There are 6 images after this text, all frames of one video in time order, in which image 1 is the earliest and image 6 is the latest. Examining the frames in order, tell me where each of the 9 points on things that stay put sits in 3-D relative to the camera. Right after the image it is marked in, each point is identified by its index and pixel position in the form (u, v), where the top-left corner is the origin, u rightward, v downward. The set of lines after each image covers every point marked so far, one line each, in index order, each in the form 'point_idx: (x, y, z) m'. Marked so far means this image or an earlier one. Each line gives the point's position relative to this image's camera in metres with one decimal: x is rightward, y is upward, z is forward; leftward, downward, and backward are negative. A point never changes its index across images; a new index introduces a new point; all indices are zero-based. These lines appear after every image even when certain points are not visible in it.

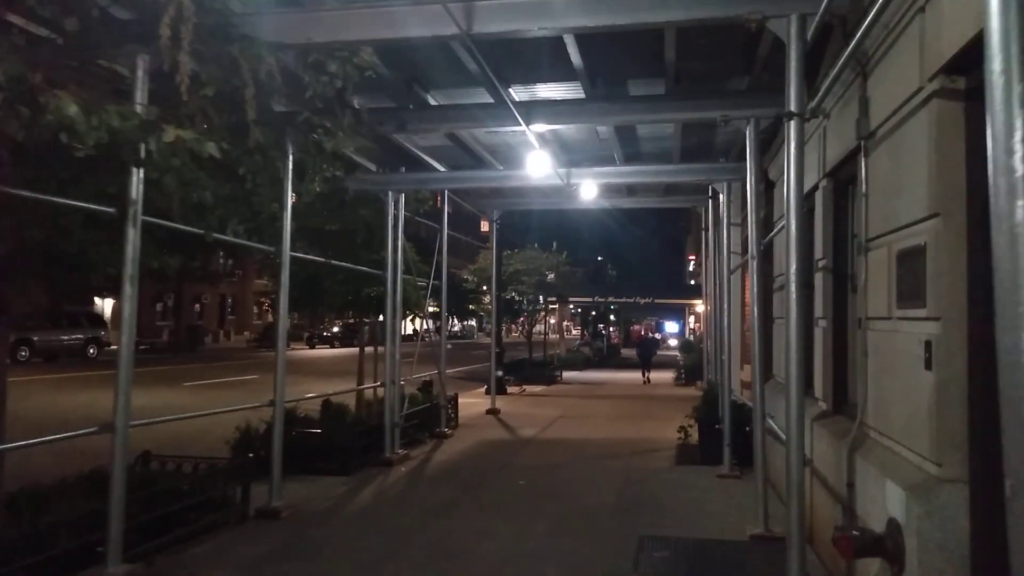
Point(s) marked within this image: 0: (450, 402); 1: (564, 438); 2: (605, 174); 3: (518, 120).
0: (-1.3, -2.4, +15.2) m
1: (+1.0, -2.9, +14.1) m
2: (+1.4, +1.7, +10.8) m
3: (+0.1, +1.8, +7.9) m
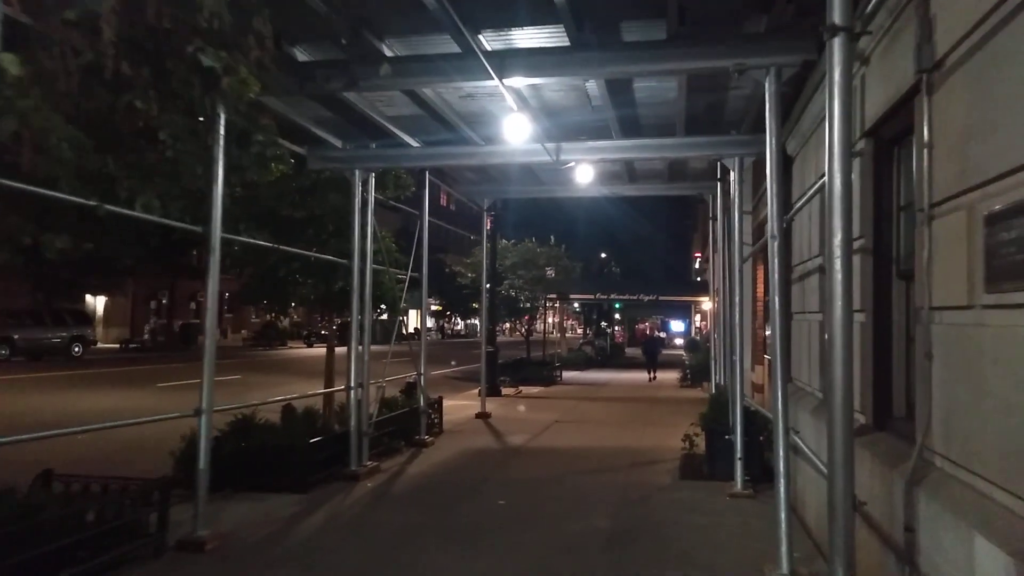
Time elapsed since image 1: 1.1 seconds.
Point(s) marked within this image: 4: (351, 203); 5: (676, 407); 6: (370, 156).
0: (-1.5, -2.3, +14.0) m
1: (+0.8, -2.8, +12.8) m
2: (+1.1, +1.8, +9.5) m
3: (-0.2, +1.9, +6.6) m
4: (-2.2, +1.2, +10.1) m
5: (+4.1, -3.0, +18.3) m
6: (-1.9, +1.8, +10.1) m
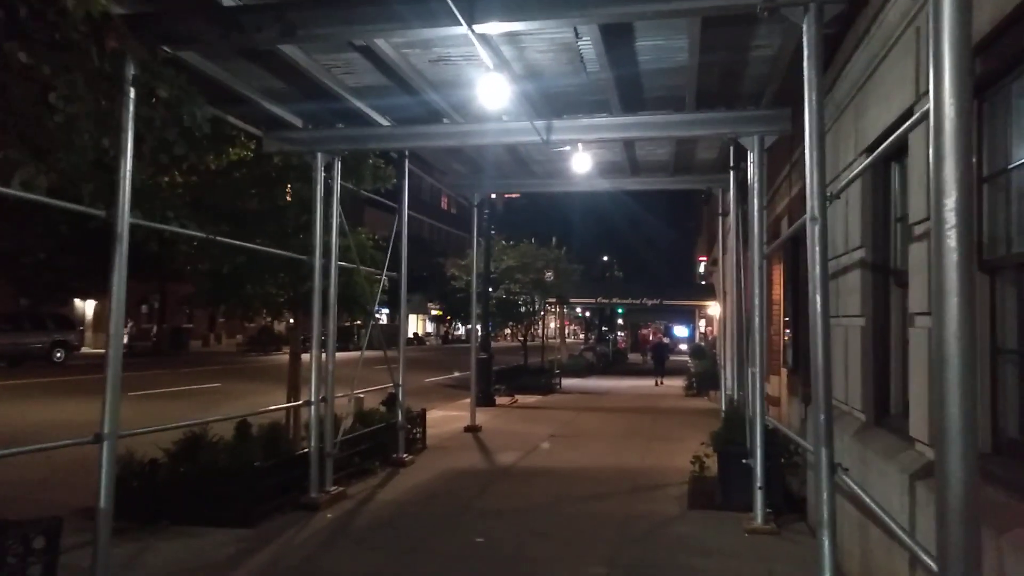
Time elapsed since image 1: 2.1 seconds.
0: (-1.7, -2.3, +12.7) m
1: (+0.6, -2.8, +11.5) m
2: (+0.9, +1.8, +8.2) m
3: (-0.4, +2.0, +5.3) m
4: (-2.4, +1.2, +8.8) m
5: (+4.0, -3.0, +17.0) m
6: (-2.1, +1.8, +8.8) m
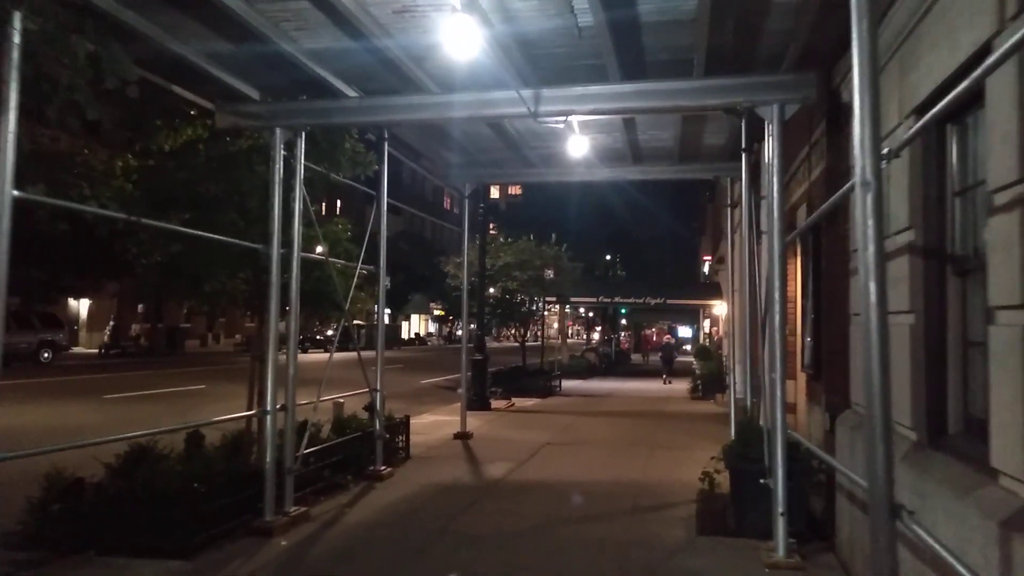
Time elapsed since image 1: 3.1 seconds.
0: (-1.8, -2.2, +11.6) m
1: (+0.5, -2.7, +10.4) m
2: (+0.8, +1.9, +7.2) m
3: (-0.6, +2.0, +4.3) m
4: (-2.6, +1.2, +7.8) m
5: (+3.8, -3.0, +15.9) m
6: (-2.3, +1.9, +7.8) m
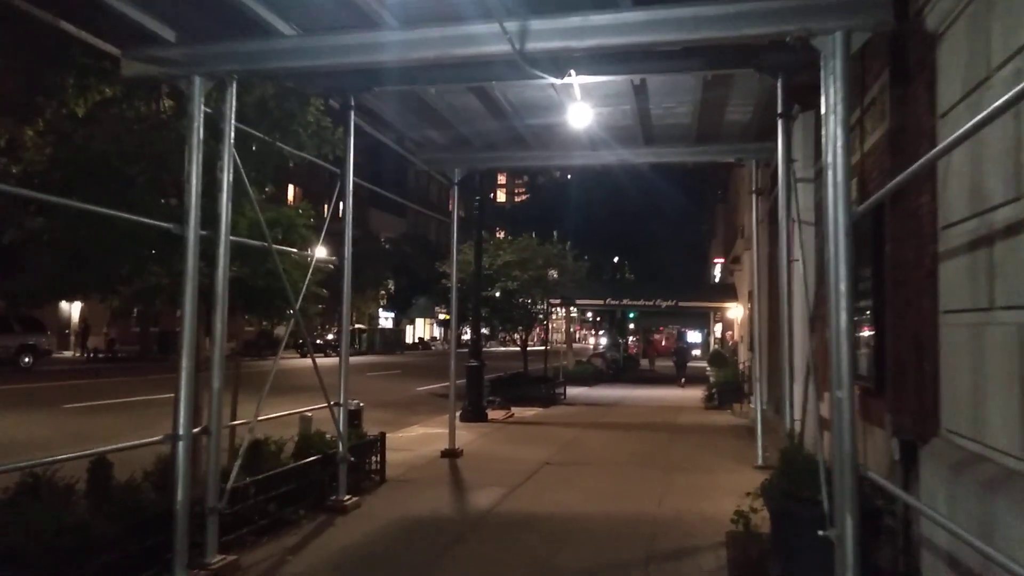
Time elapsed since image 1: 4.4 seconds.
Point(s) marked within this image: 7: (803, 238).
0: (-1.9, -2.2, +10.0) m
1: (+0.3, -2.7, +8.7) m
2: (+0.6, +1.9, +5.5) m
3: (-0.8, +2.1, +2.6) m
4: (-2.7, +1.3, +6.2) m
5: (+3.8, -2.9, +14.2) m
6: (-2.4, +2.0, +6.1) m
7: (+3.9, +0.7, +9.9) m
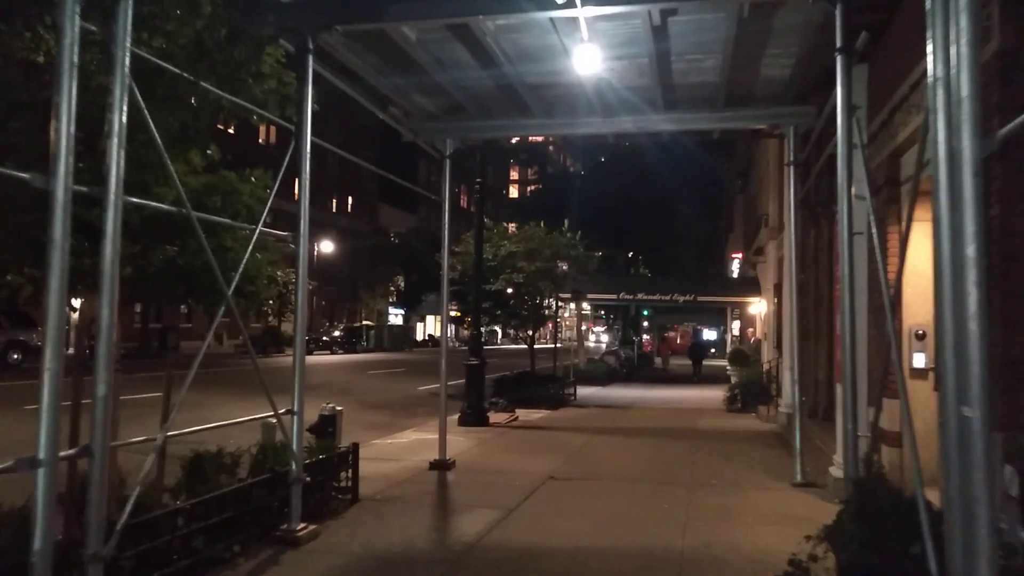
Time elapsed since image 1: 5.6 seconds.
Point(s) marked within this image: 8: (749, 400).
0: (-2.0, -2.0, +8.4) m
1: (+0.3, -2.5, +7.1) m
2: (+0.5, +2.1, +3.9) m
3: (-1.0, +2.3, +1.0) m
4: (-2.8, +1.5, +4.6) m
5: (+3.8, -2.8, +12.5) m
6: (-2.6, +2.1, +4.6) m
7: (+3.9, +0.9, +8.2) m
8: (+6.2, -2.9, +18.9) m
